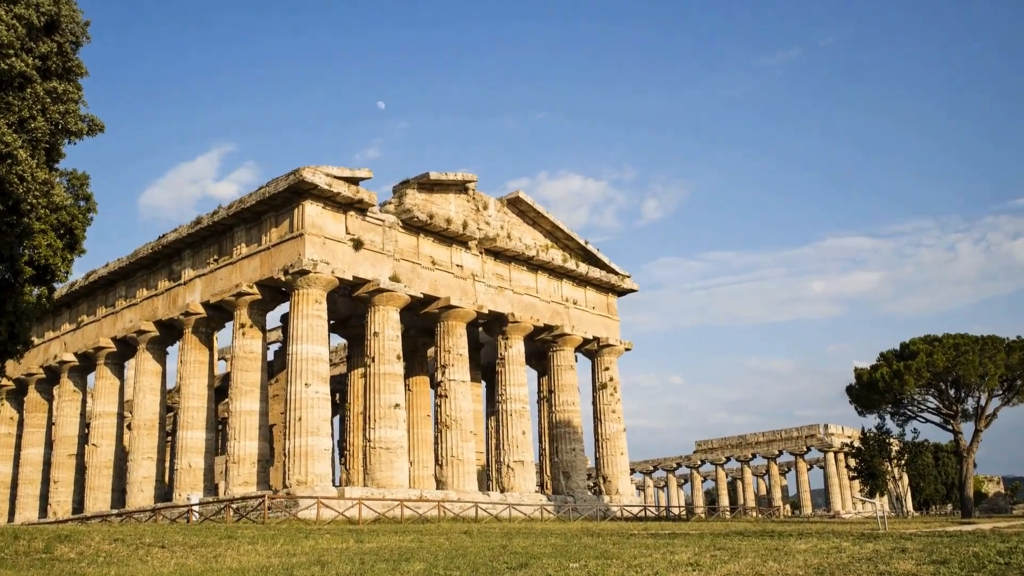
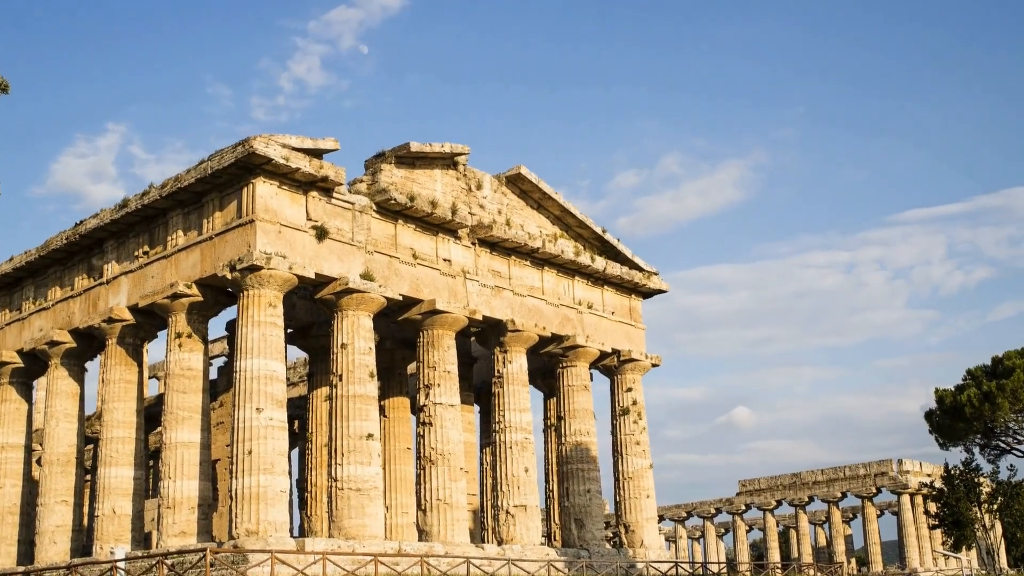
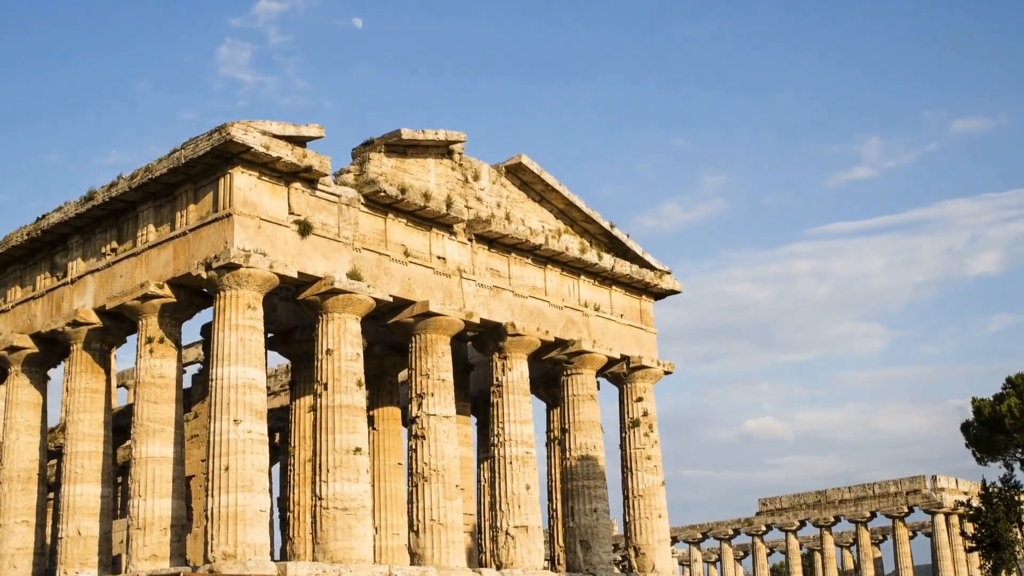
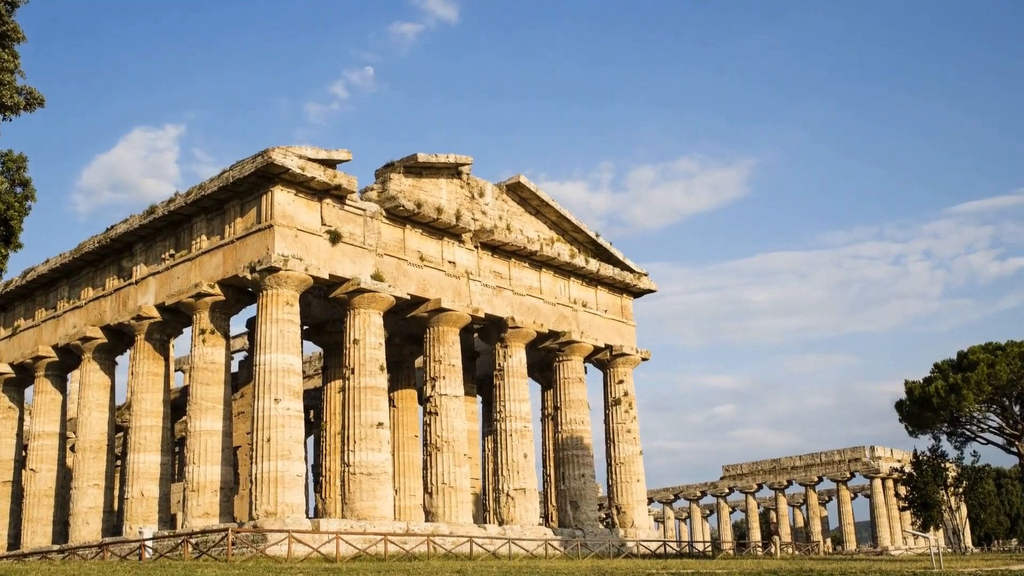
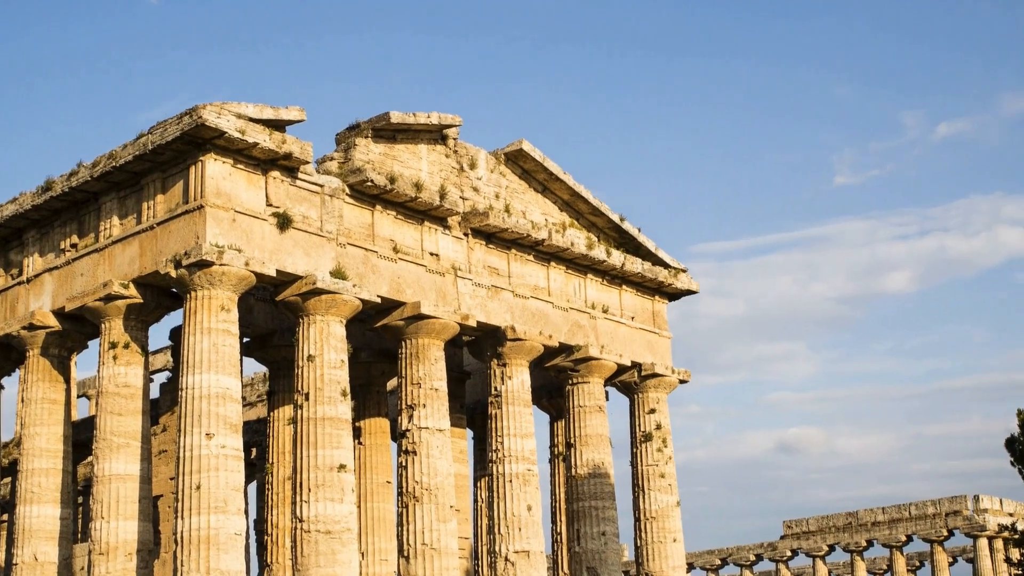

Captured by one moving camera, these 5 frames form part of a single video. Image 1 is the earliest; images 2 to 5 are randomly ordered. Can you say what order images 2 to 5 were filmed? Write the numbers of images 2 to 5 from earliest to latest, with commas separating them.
4, 2, 3, 5
